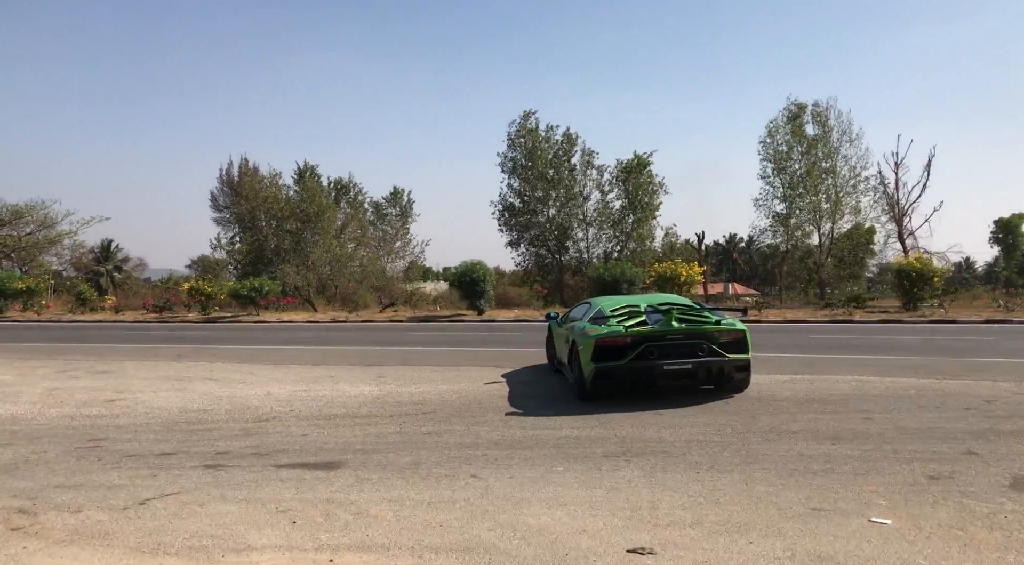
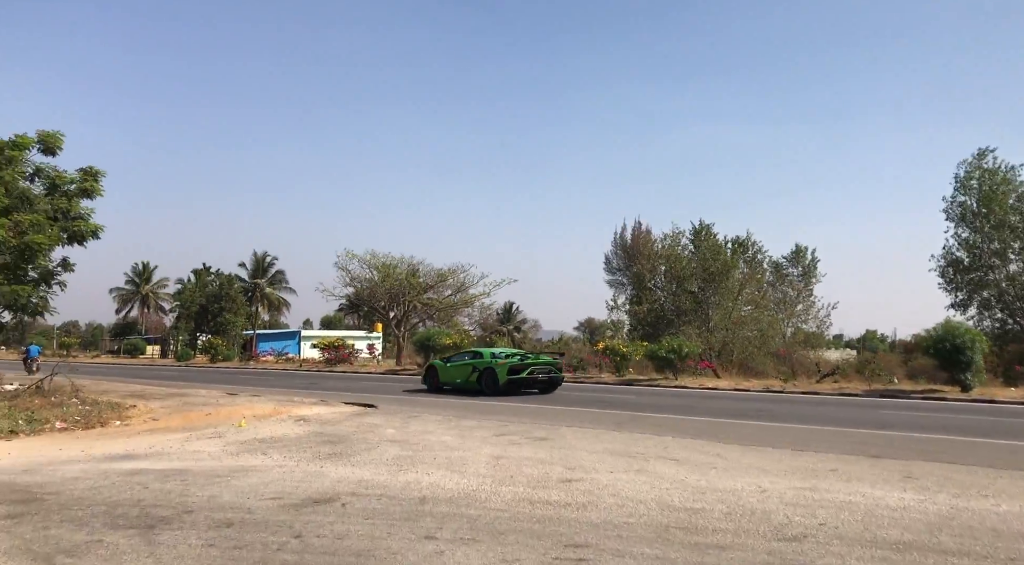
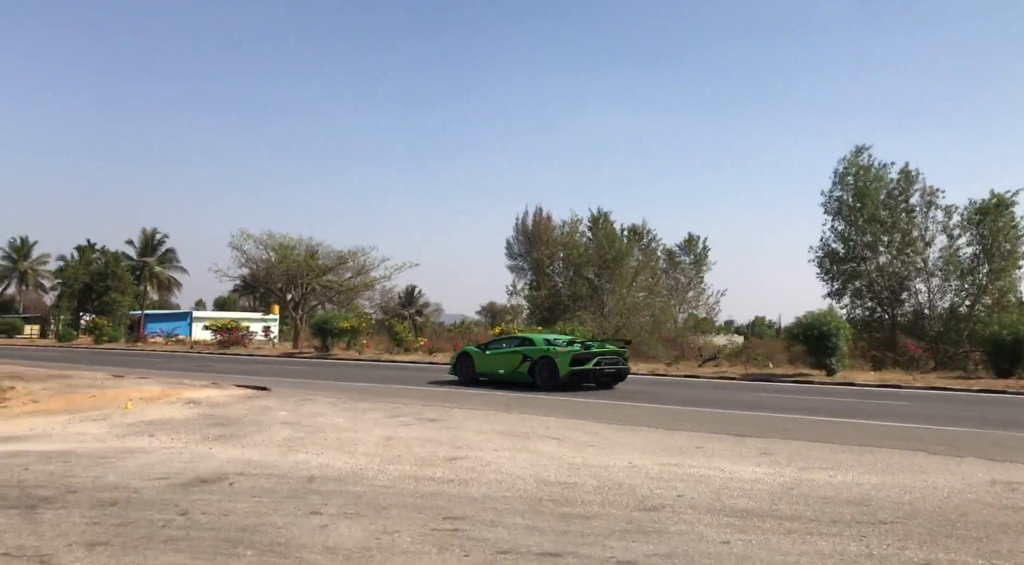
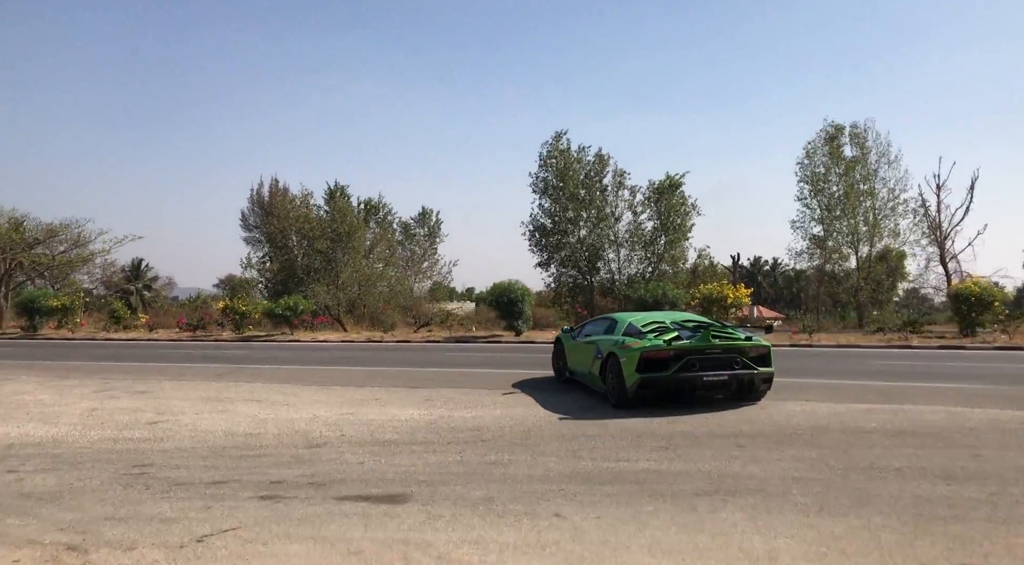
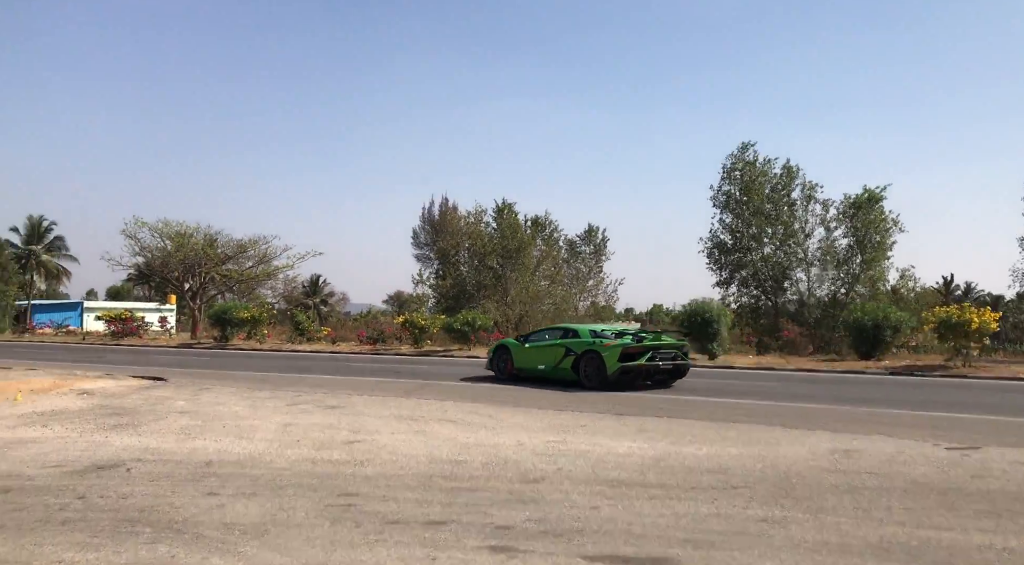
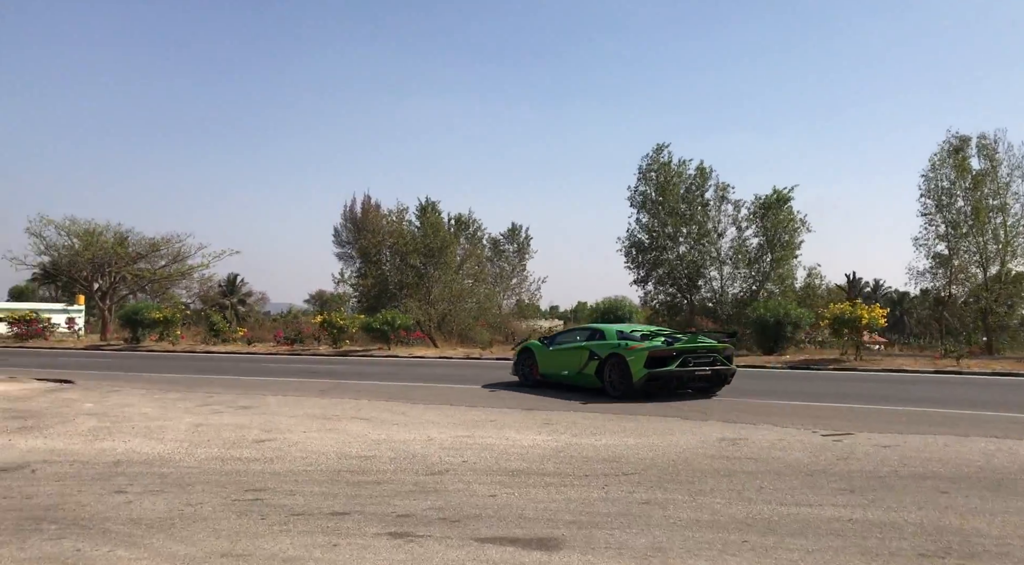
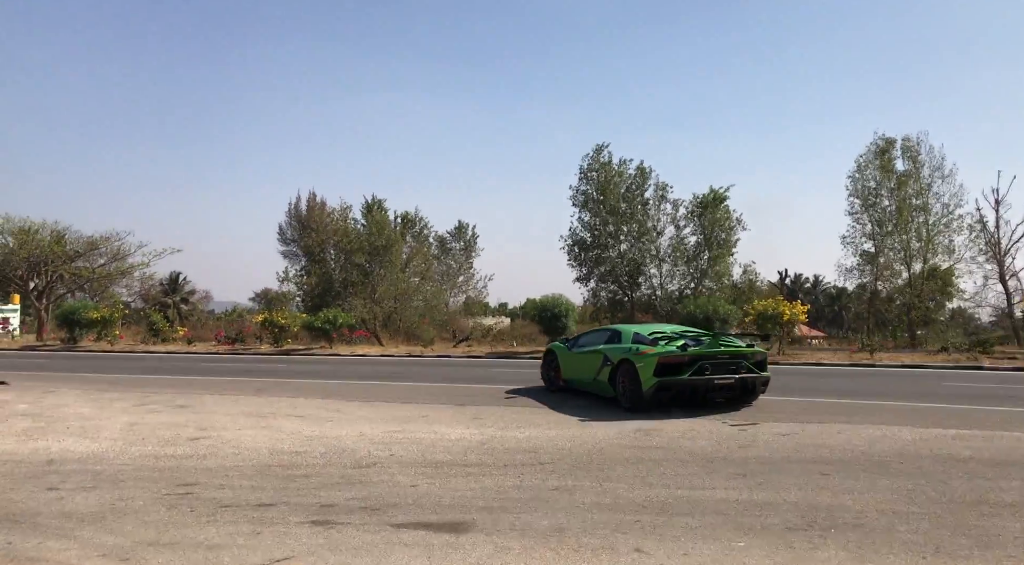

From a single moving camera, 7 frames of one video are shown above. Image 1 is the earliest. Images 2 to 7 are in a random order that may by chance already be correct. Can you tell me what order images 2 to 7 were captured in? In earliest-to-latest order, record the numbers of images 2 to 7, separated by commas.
4, 7, 6, 5, 3, 2
